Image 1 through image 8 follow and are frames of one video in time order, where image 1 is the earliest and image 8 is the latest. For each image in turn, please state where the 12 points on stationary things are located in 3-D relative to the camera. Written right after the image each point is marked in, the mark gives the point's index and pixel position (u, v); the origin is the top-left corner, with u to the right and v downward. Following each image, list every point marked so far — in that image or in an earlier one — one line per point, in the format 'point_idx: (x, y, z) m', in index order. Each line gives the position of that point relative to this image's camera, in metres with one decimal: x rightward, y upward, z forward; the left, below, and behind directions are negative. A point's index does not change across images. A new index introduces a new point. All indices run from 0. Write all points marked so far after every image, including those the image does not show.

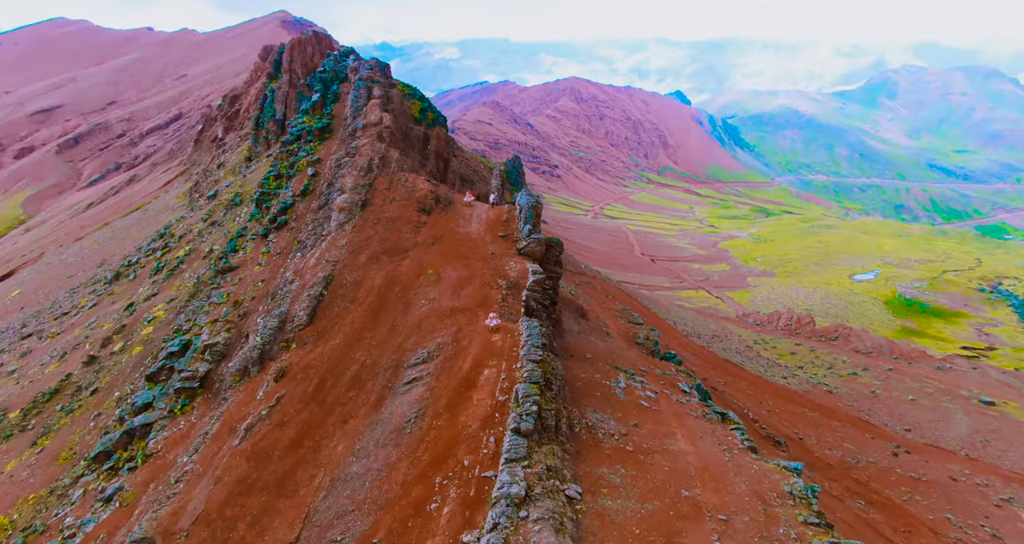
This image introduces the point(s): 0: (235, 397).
0: (-10.4, -4.6, +19.6) m
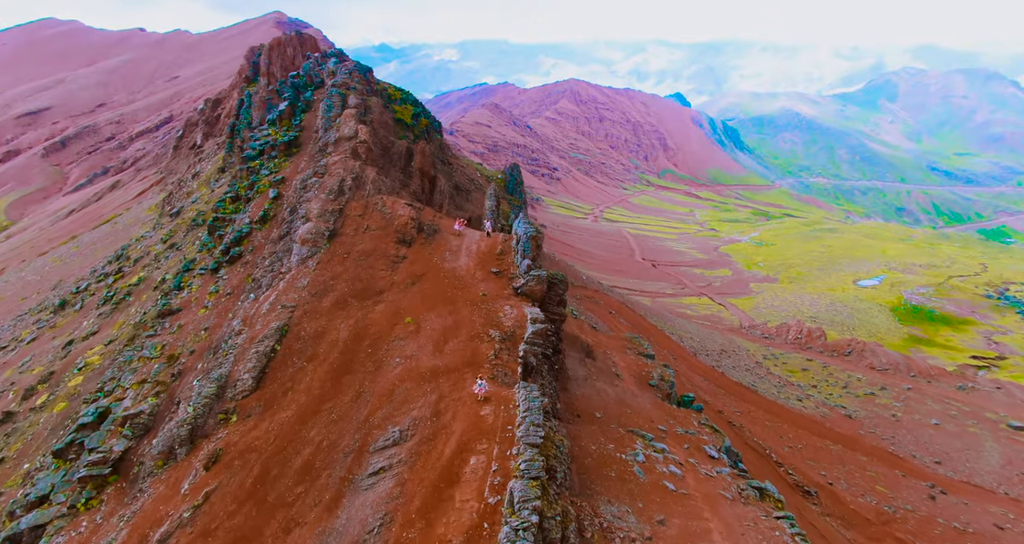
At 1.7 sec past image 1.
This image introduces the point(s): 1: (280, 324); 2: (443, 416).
0: (-10.6, -6.3, +15.5) m
1: (-8.7, -1.8, +19.7) m
2: (-2.1, -4.4, +16.4) m
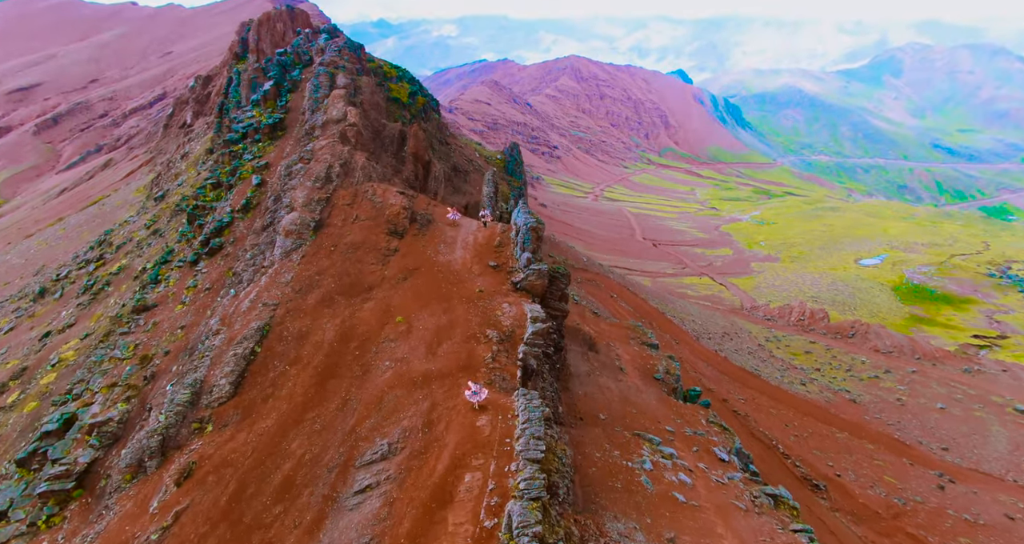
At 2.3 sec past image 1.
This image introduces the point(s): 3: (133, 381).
0: (-10.6, -6.3, +14.3) m
1: (-8.8, -1.7, +18.4) m
2: (-2.2, -4.4, +15.1) m
3: (-12.9, -3.6, +18.0) m
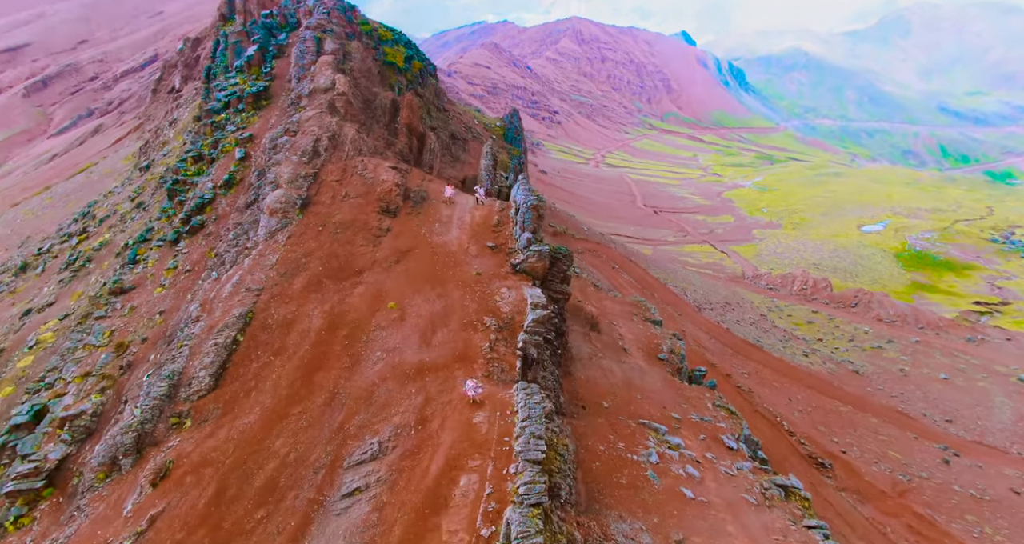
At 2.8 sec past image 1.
0: (-10.7, -6.1, +13.5) m
1: (-8.8, -1.2, +17.3) m
2: (-2.2, -4.1, +14.2) m
3: (-12.9, -3.2, +17.0) m
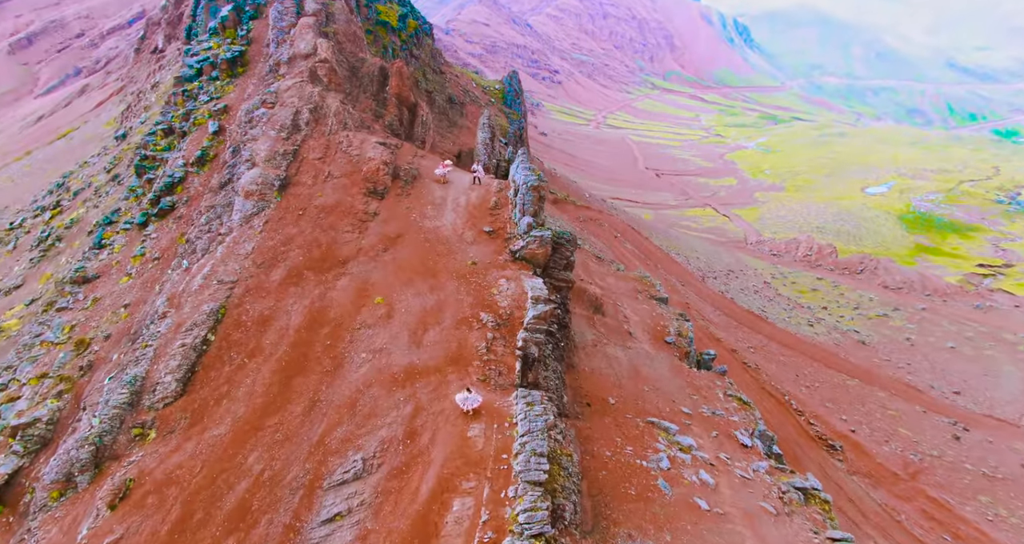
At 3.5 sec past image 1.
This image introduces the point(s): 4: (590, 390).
0: (-10.7, -6.2, +12.3) m
1: (-8.8, -1.0, +15.8) m
2: (-2.2, -4.0, +12.9) m
3: (-12.9, -3.0, +15.6) m
4: (+2.7, -4.1, +18.6) m
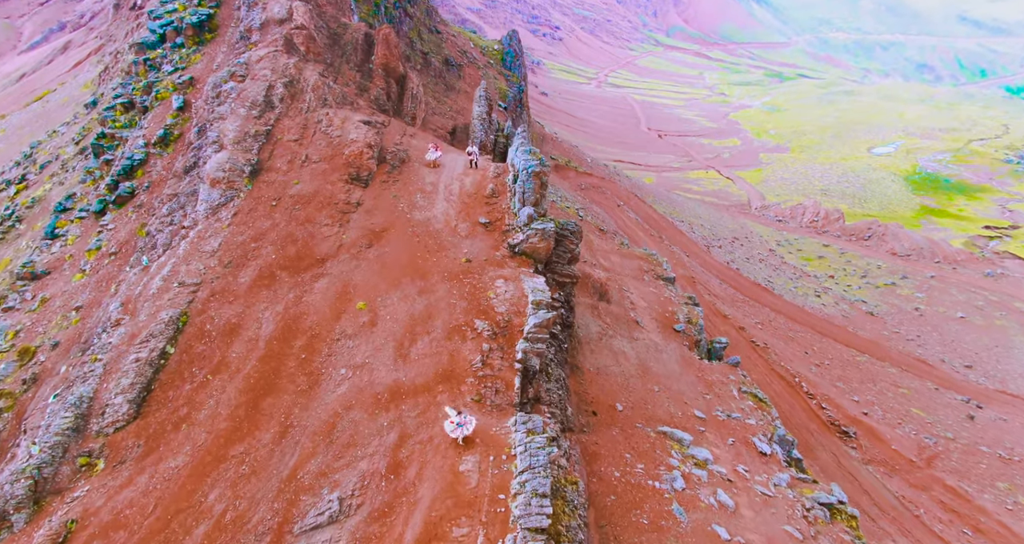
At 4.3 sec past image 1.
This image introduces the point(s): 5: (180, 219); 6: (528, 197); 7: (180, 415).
0: (-10.7, -6.5, +11.0) m
1: (-8.9, -1.2, +14.1) m
2: (-2.3, -4.3, +11.4) m
3: (-13.0, -3.2, +14.1) m
4: (+2.7, -4.0, +17.1) m
5: (-10.2, +1.5, +16.5) m
6: (+0.5, +2.4, +16.8) m
7: (-7.8, -3.4, +12.6) m
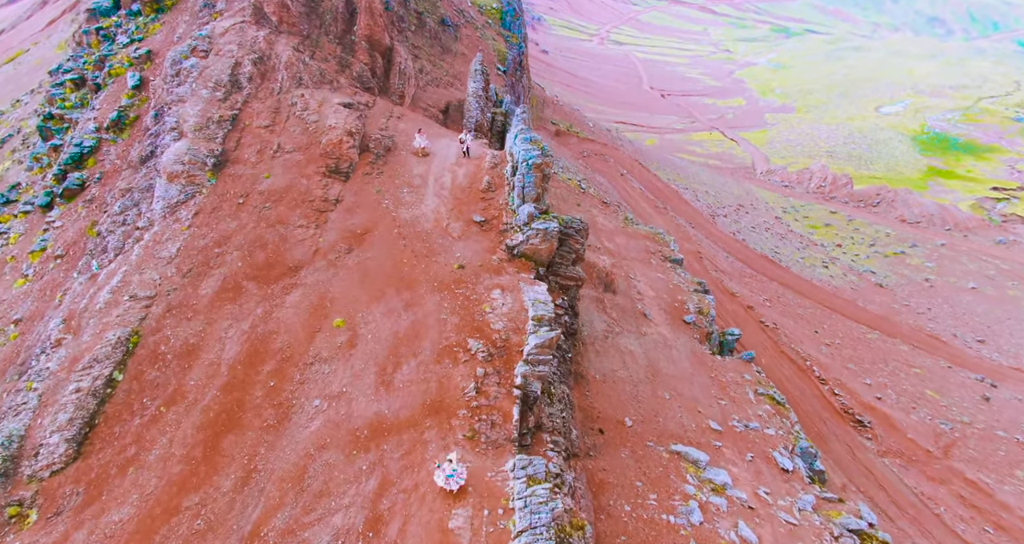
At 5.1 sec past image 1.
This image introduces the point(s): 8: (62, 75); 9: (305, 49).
0: (-10.7, -7.1, +9.8) m
1: (-8.9, -1.5, +12.5) m
2: (-2.3, -4.8, +9.9) m
3: (-13.0, -3.6, +12.6) m
4: (+2.7, -4.0, +15.6) m
5: (-10.3, +1.3, +14.7) m
6: (+0.4, +2.3, +14.9) m
7: (-7.8, -3.9, +11.1) m
8: (-16.5, +7.0, +19.9) m
9: (-7.5, +8.0, +19.0) m
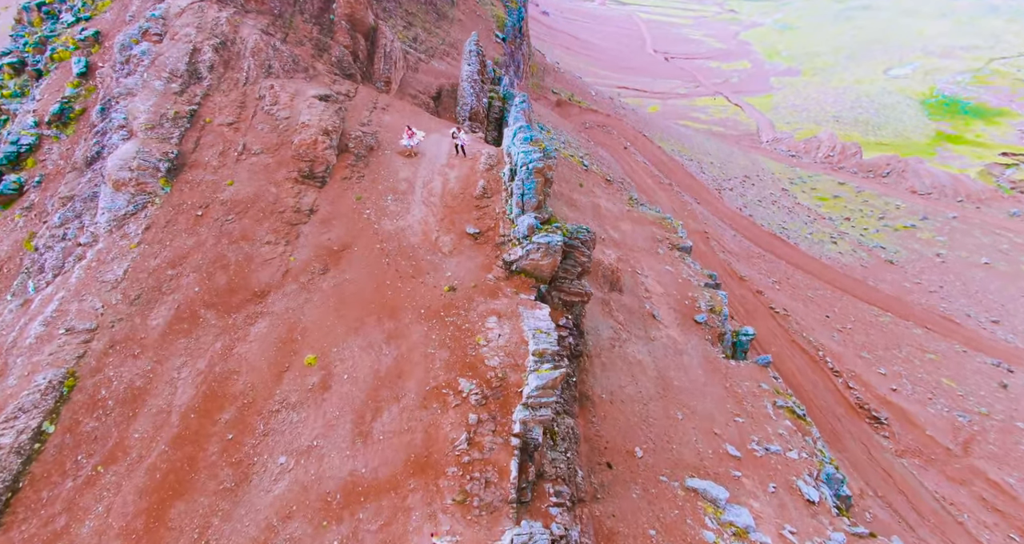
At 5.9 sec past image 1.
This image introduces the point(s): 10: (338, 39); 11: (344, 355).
0: (-10.7, -8.0, +8.5) m
1: (-9.0, -2.2, +10.9) m
2: (-2.3, -5.6, +8.5) m
3: (-13.0, -4.3, +11.1) m
4: (+2.7, -4.4, +14.1) m
5: (-10.4, +0.7, +12.9) m
6: (+0.3, +1.8, +13.1) m
7: (-7.8, -4.6, +9.6) m
8: (-16.7, +6.6, +17.8) m
9: (-7.6, +7.7, +16.9) m
10: (-6.1, +8.2, +18.3) m
11: (-3.6, -1.7, +11.4) m
